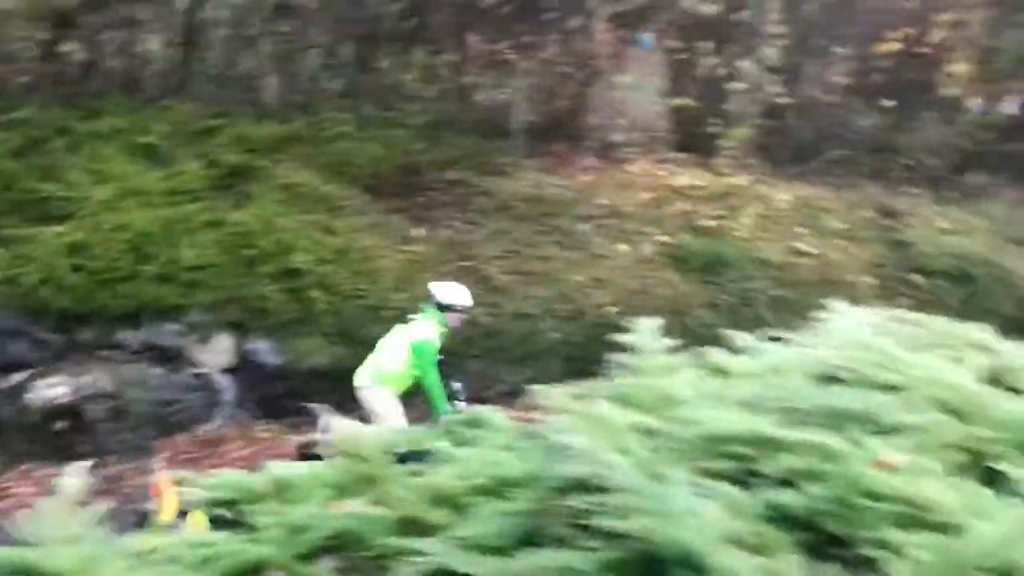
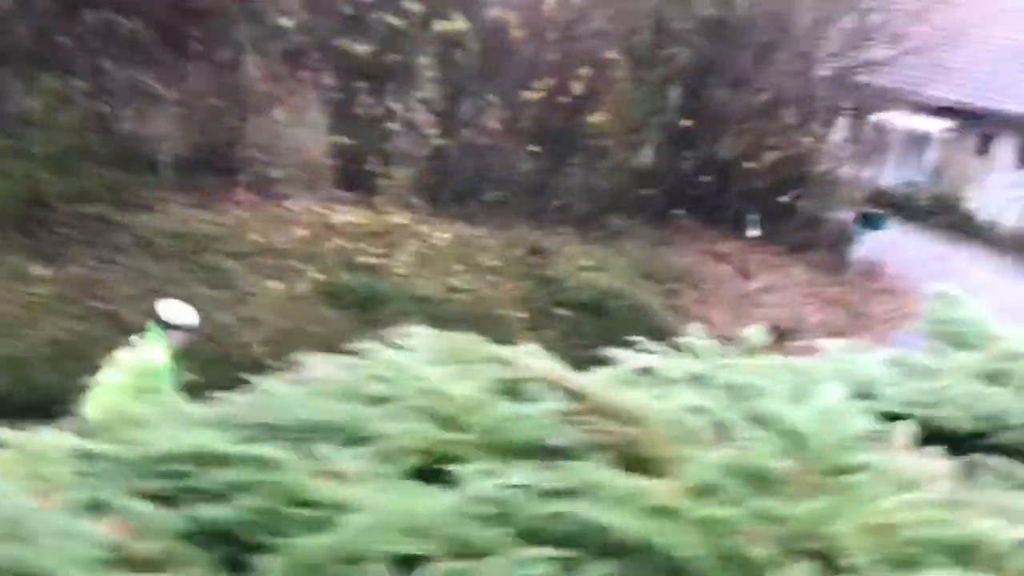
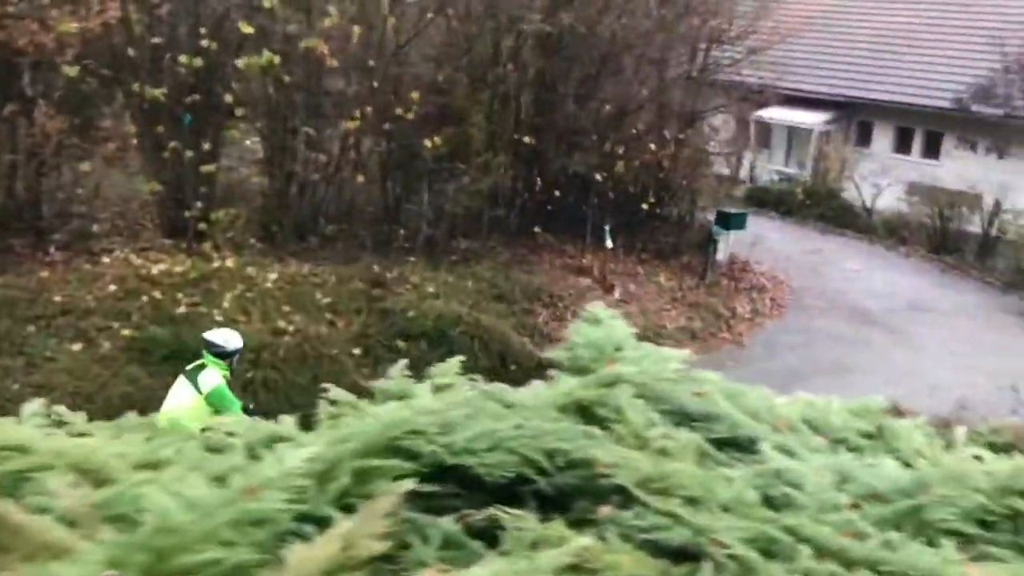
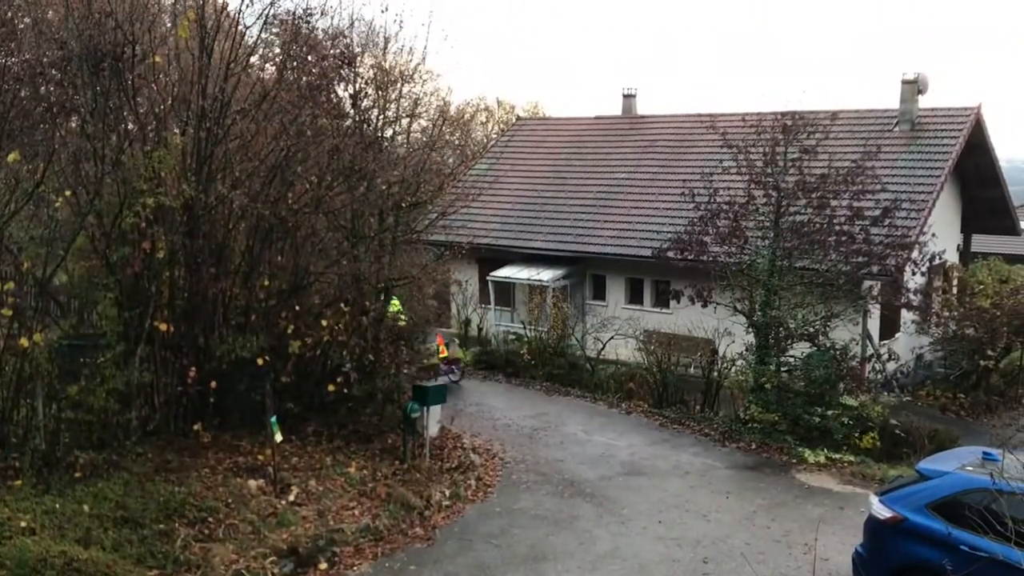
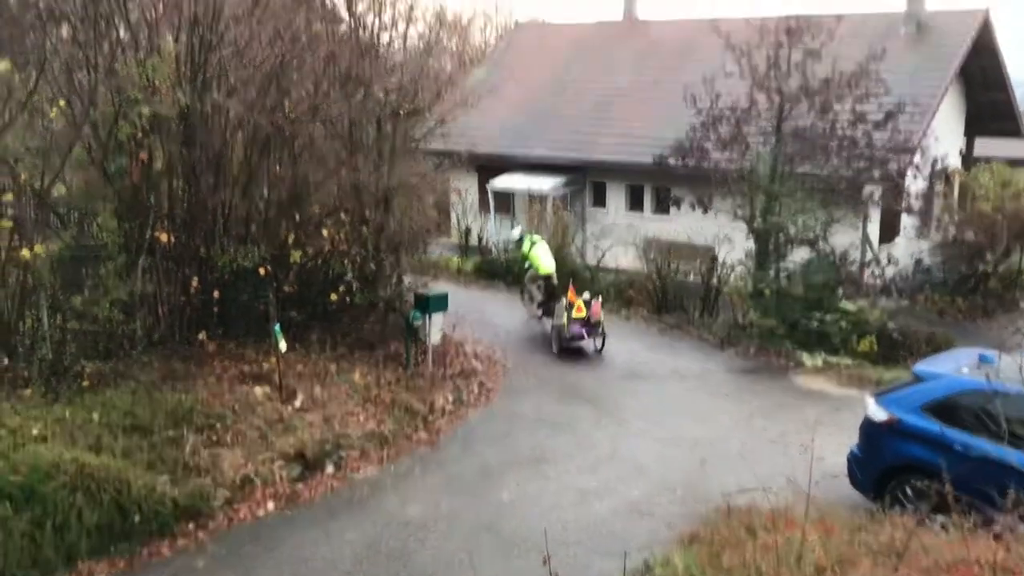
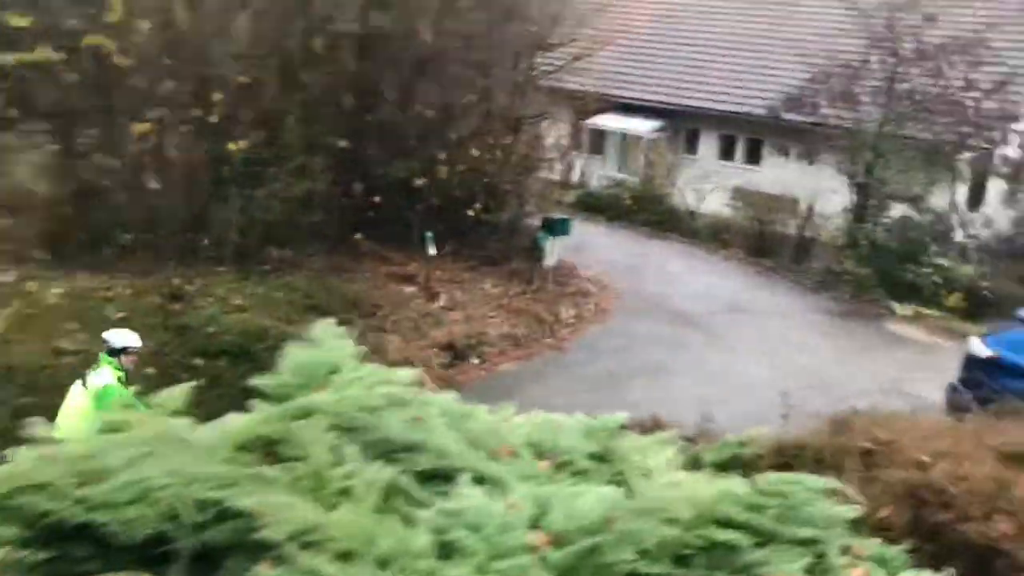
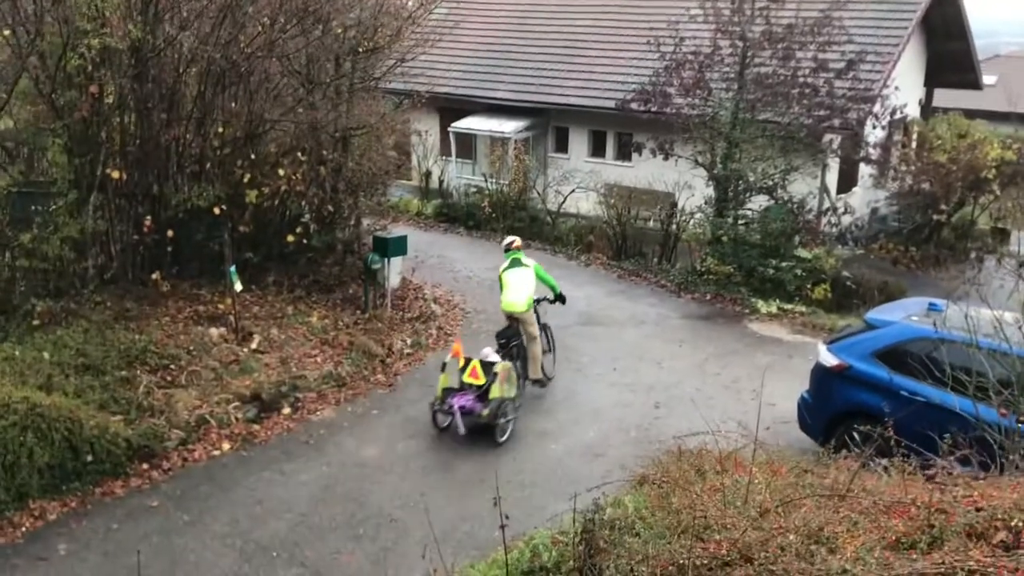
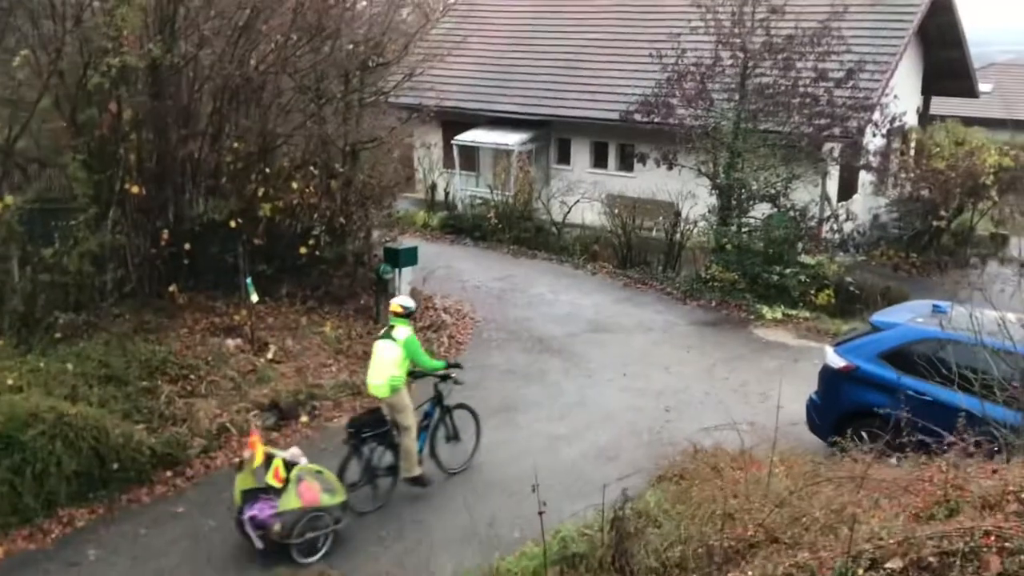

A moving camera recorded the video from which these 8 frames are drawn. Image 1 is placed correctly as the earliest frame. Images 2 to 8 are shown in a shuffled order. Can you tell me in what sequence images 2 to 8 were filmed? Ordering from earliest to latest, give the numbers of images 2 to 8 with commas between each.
2, 3, 6, 8, 7, 5, 4
